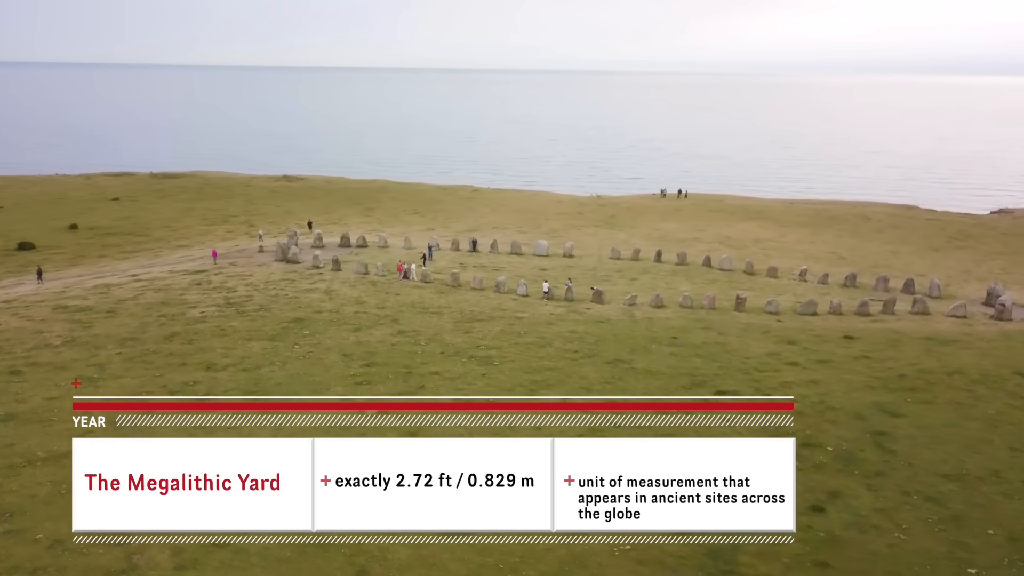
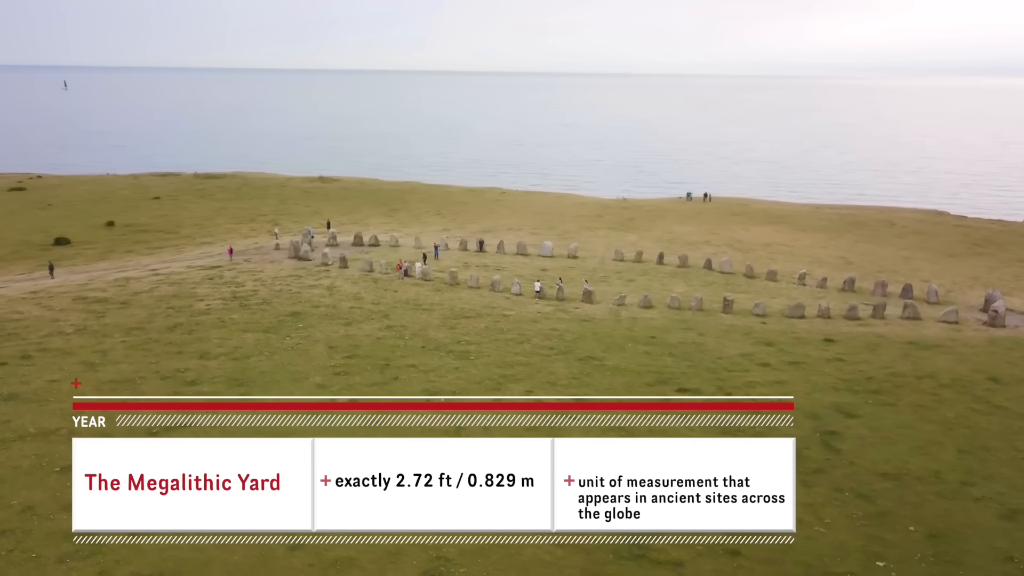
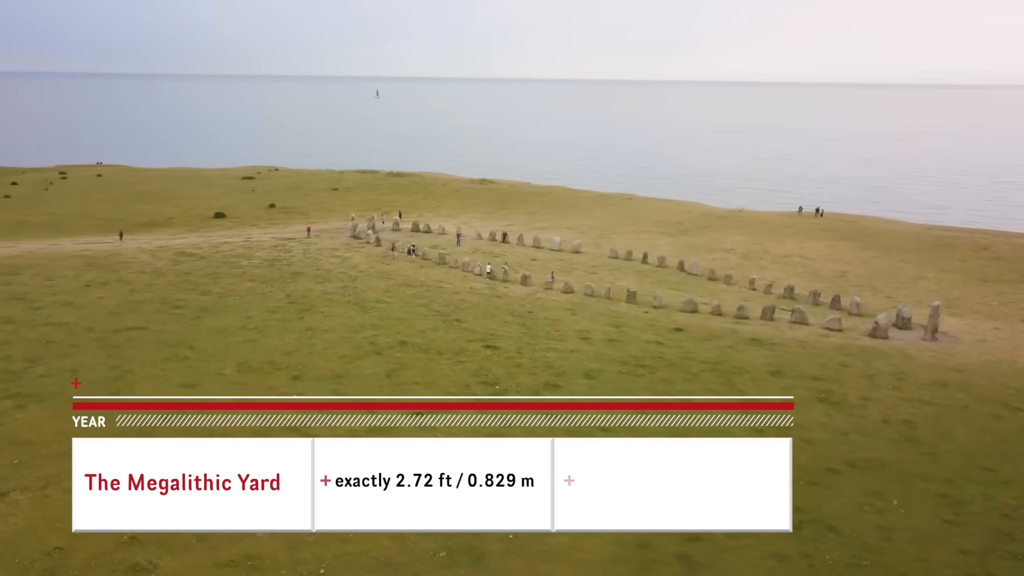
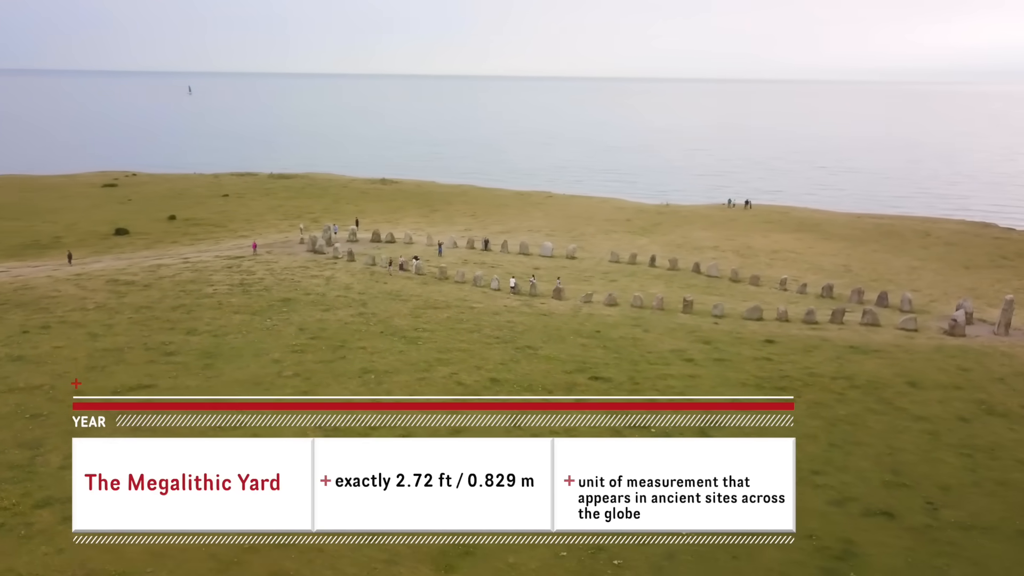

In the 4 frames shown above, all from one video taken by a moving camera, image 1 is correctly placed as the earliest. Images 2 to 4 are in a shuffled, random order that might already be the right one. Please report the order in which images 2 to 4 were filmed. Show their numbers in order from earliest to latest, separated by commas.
2, 4, 3
